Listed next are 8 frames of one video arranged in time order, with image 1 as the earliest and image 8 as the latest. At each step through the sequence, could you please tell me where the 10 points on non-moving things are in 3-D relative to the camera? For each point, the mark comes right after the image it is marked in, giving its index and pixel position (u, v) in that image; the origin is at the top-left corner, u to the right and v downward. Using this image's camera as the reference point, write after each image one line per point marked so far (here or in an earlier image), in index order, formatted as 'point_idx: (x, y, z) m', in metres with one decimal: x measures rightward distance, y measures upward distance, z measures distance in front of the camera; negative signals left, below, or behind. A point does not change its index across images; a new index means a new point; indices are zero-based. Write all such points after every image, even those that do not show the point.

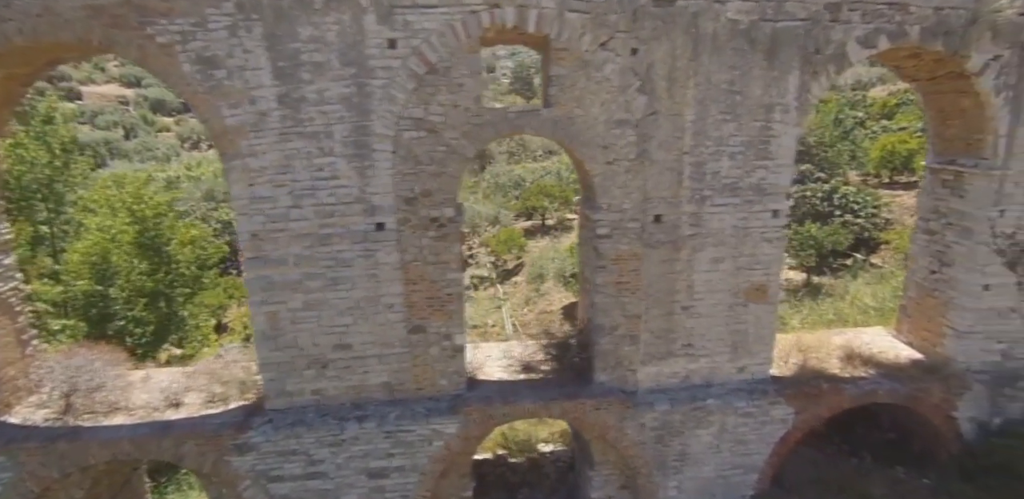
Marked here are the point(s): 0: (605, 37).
0: (+0.7, +1.5, +3.9) m
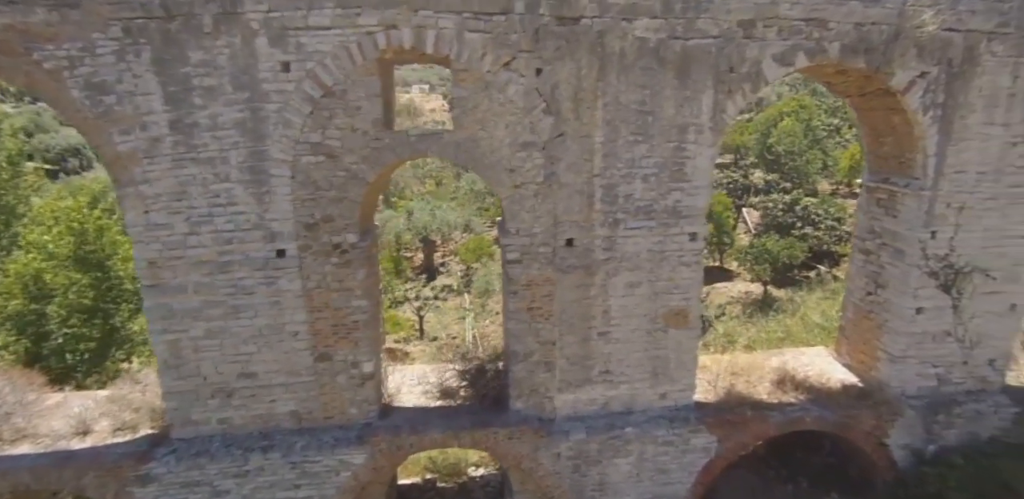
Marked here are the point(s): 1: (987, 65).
0: (0.0, +1.3, +3.7) m
1: (+3.6, +1.4, +4.1) m
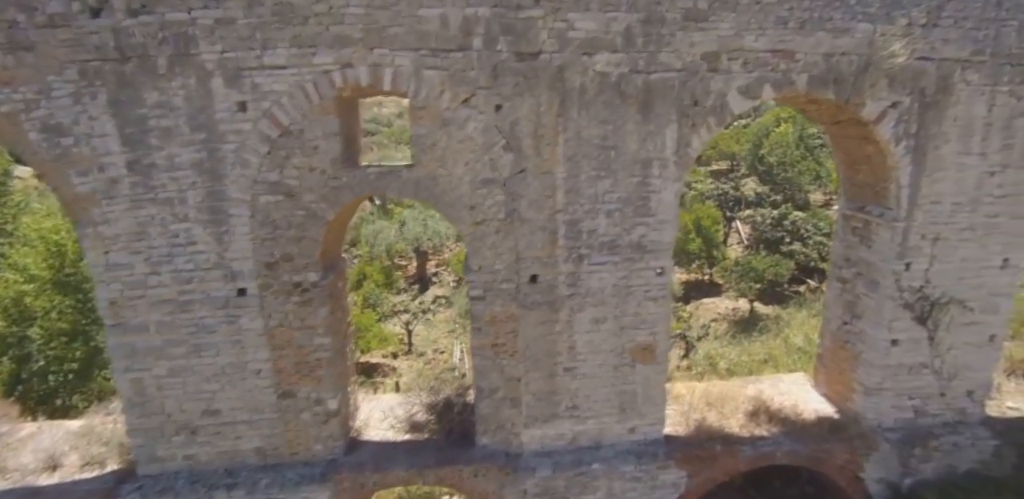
0: (-0.3, +1.1, +3.7) m
1: (+3.3, +1.1, +4.0) m
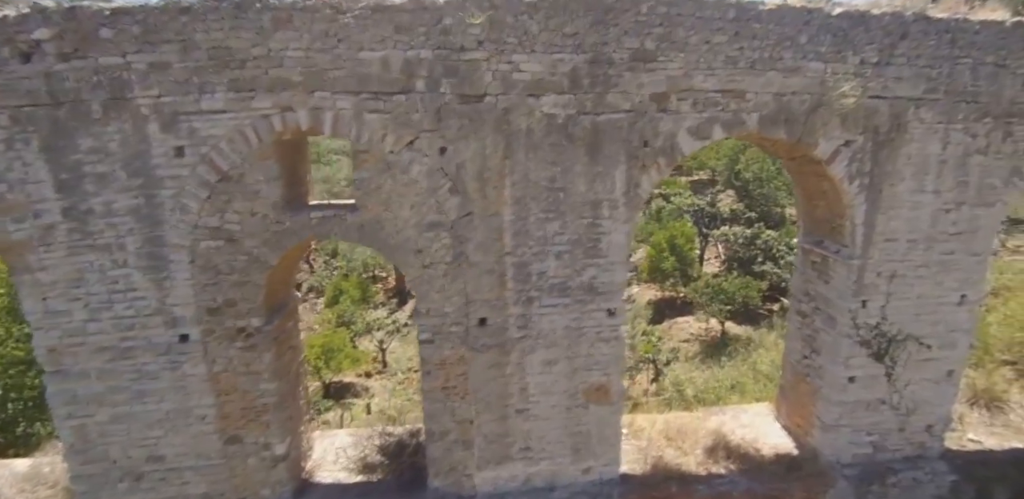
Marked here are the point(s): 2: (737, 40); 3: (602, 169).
0: (-0.7, +0.7, +3.6) m
1: (+2.9, +0.9, +4.0) m
2: (+1.5, +1.4, +3.7) m
3: (+0.6, +0.6, +3.8) m
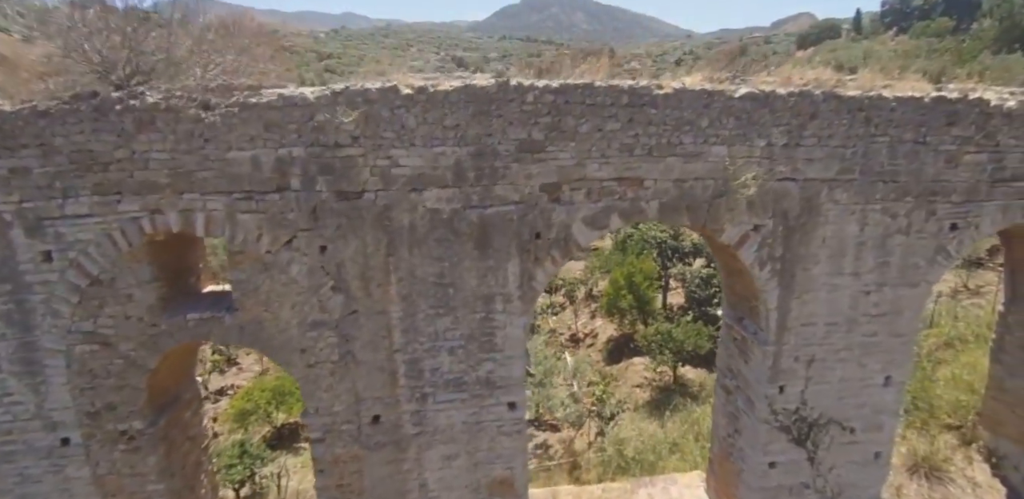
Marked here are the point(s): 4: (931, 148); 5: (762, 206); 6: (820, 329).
0: (-1.4, +0.1, +3.5) m
1: (+2.2, +0.2, +3.8) m
2: (+0.8, +0.8, +3.5) m
3: (-0.1, -0.1, +3.6) m
4: (+2.9, +0.7, +3.8) m
5: (+1.7, +0.3, +3.7) m
6: (+2.2, -0.6, +4.0) m
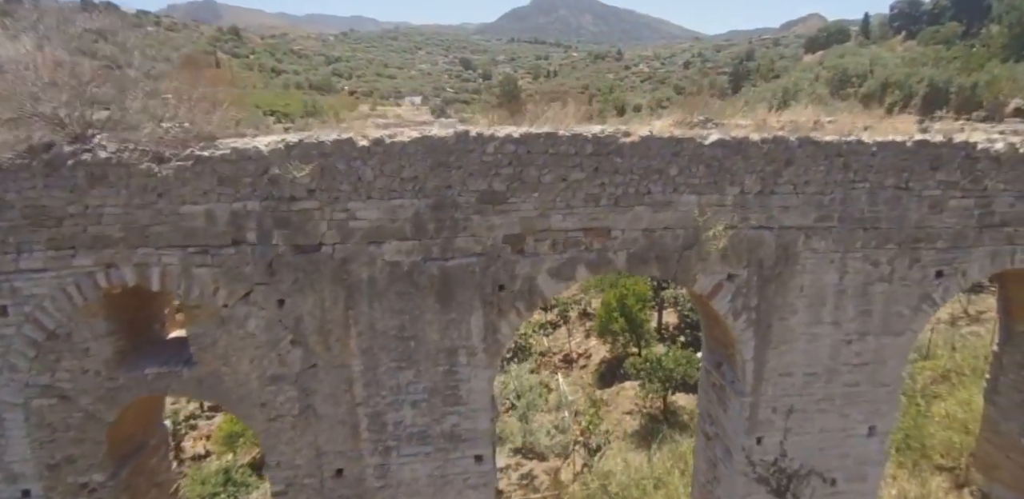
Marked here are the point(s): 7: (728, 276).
0: (-1.7, -0.3, +3.4) m
1: (+2.0, -0.1, +3.6) m
2: (+0.5, +0.5, +3.4) m
3: (-0.4, -0.4, +3.5) m
4: (+2.7, +0.4, +3.6) m
5: (+1.5, 0.0, +3.6) m
6: (+2.0, -0.9, +3.8) m
7: (+1.4, -0.2, +3.6) m
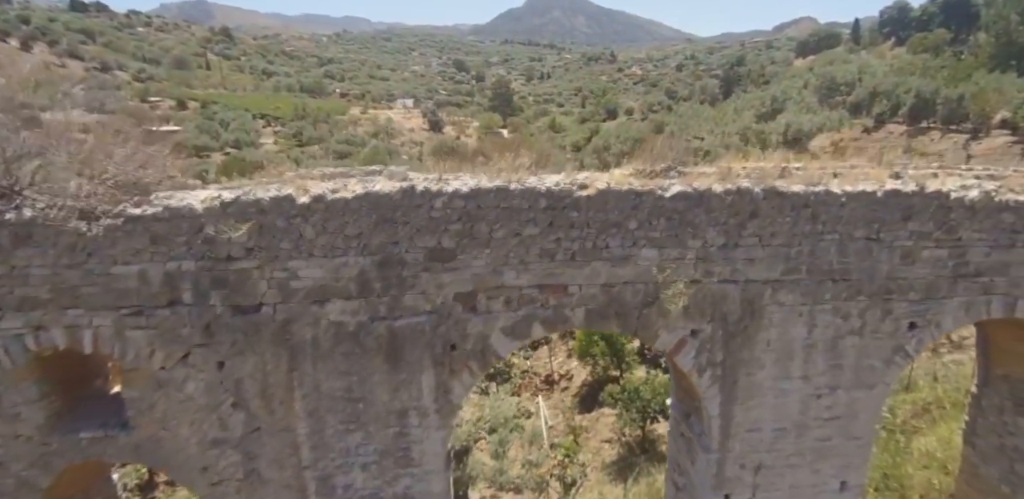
0: (-2.0, -0.6, +3.2) m
1: (+1.7, -0.4, +3.5) m
2: (+0.2, +0.1, +3.2) m
3: (-0.7, -0.8, +3.3) m
4: (+2.4, 0.0, +3.5) m
5: (+1.2, -0.4, +3.4) m
6: (+1.7, -1.2, +3.7) m
7: (+1.1, -0.5, +3.5) m
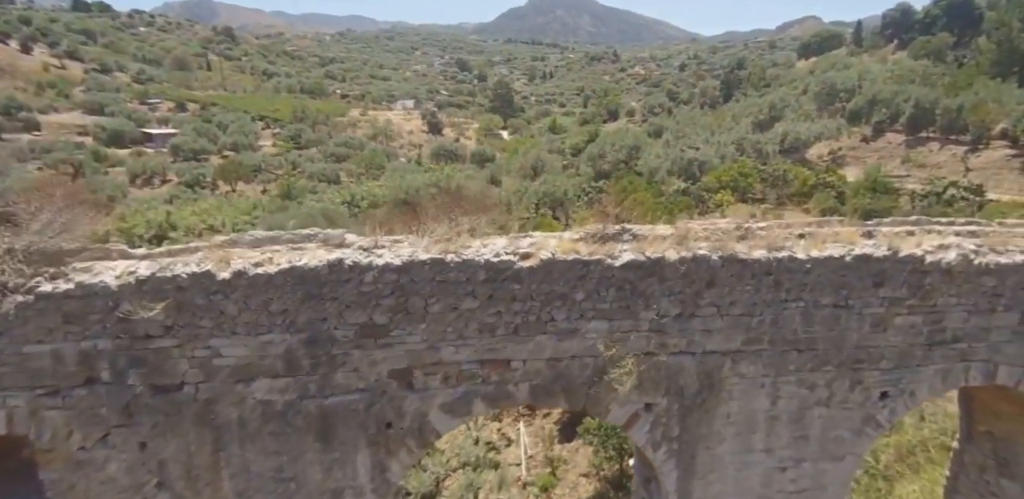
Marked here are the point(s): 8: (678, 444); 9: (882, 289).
0: (-2.3, -1.0, +3.0) m
1: (+1.3, -0.8, +3.3) m
2: (-0.1, -0.3, +3.0) m
3: (-1.0, -1.2, +3.2) m
4: (+2.0, -0.4, +3.3) m
5: (+0.8, -0.8, +3.2) m
6: (+1.4, -1.7, +3.5) m
7: (+0.8, -0.9, +3.2) m
8: (+1.0, -1.2, +3.3) m
9: (+2.2, -0.2, +3.3) m
